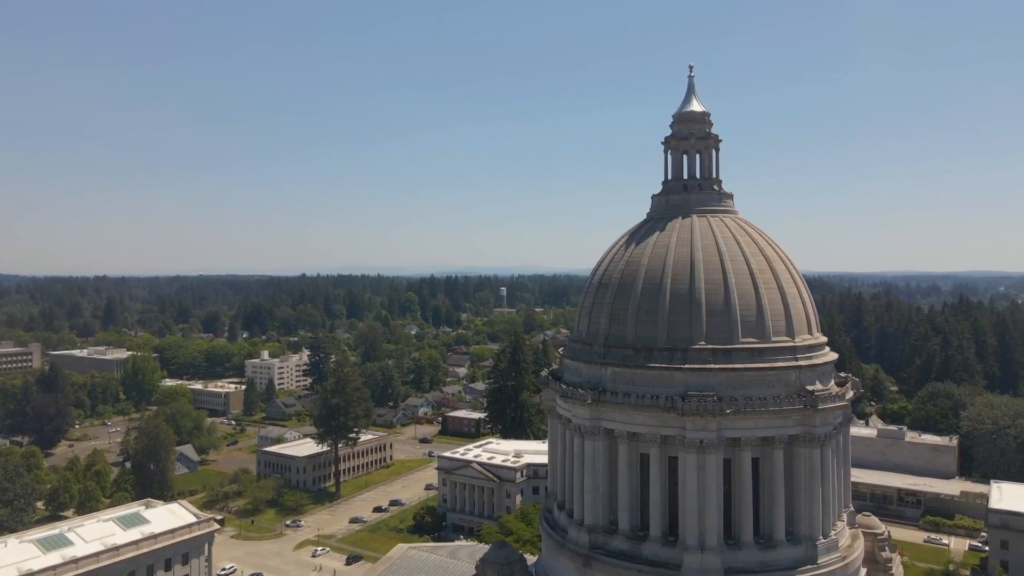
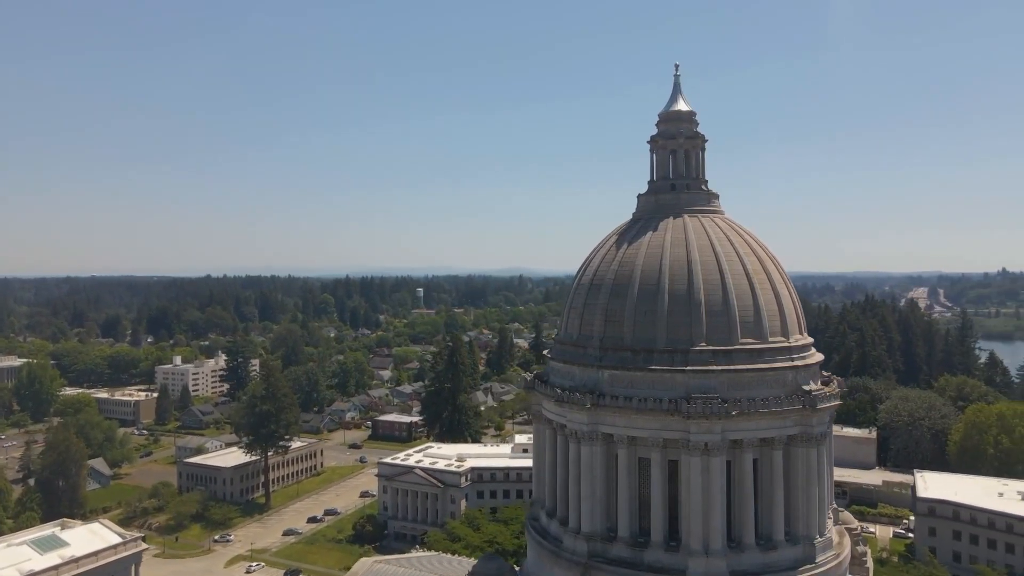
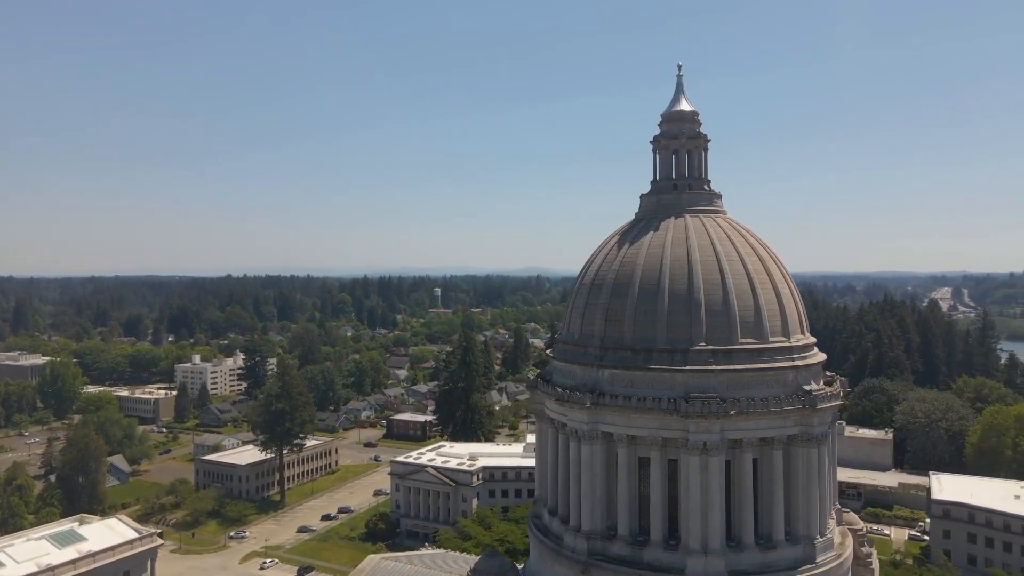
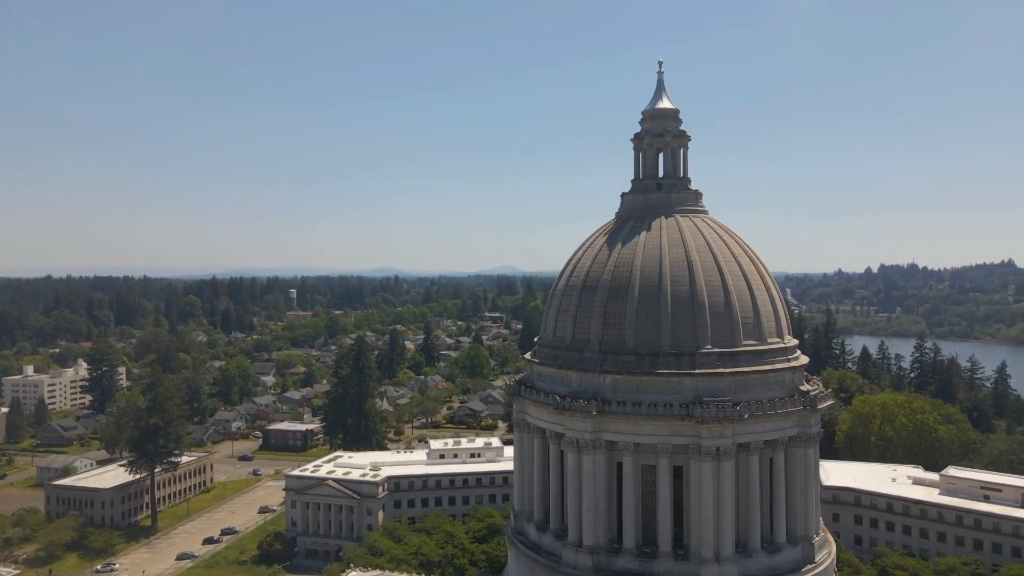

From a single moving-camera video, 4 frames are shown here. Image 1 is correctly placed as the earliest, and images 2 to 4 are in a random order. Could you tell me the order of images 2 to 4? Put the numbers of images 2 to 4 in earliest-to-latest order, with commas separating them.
3, 2, 4
